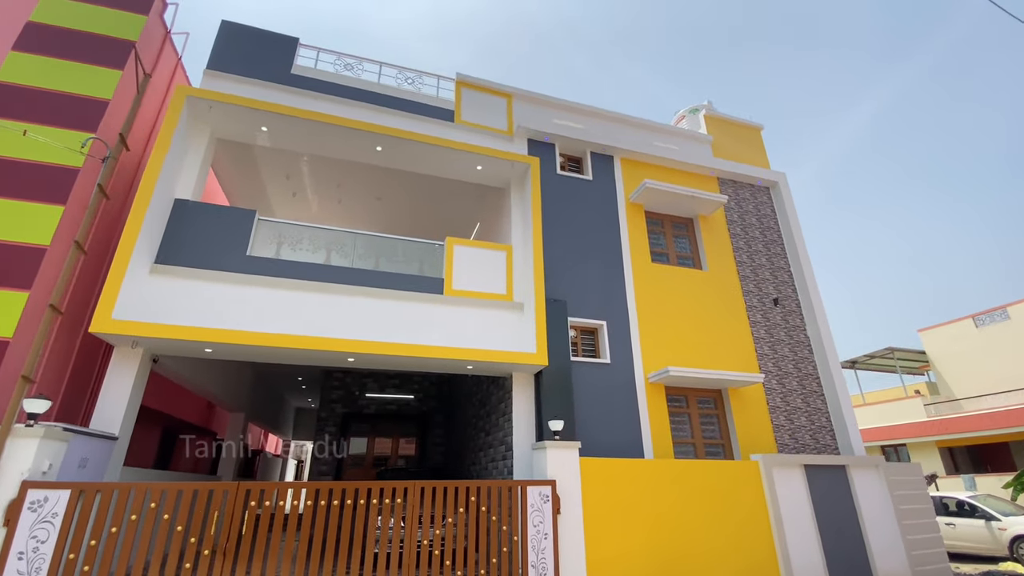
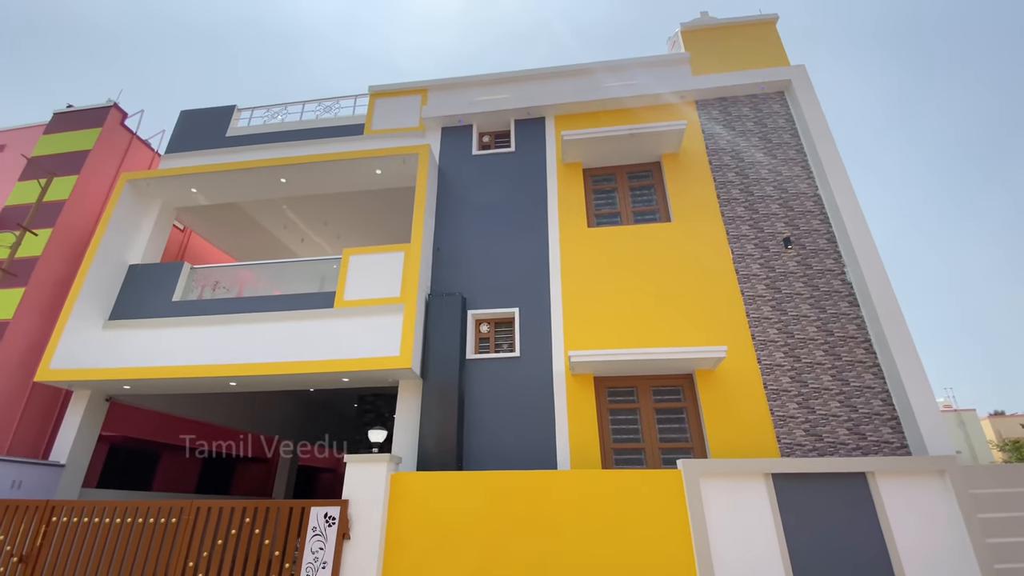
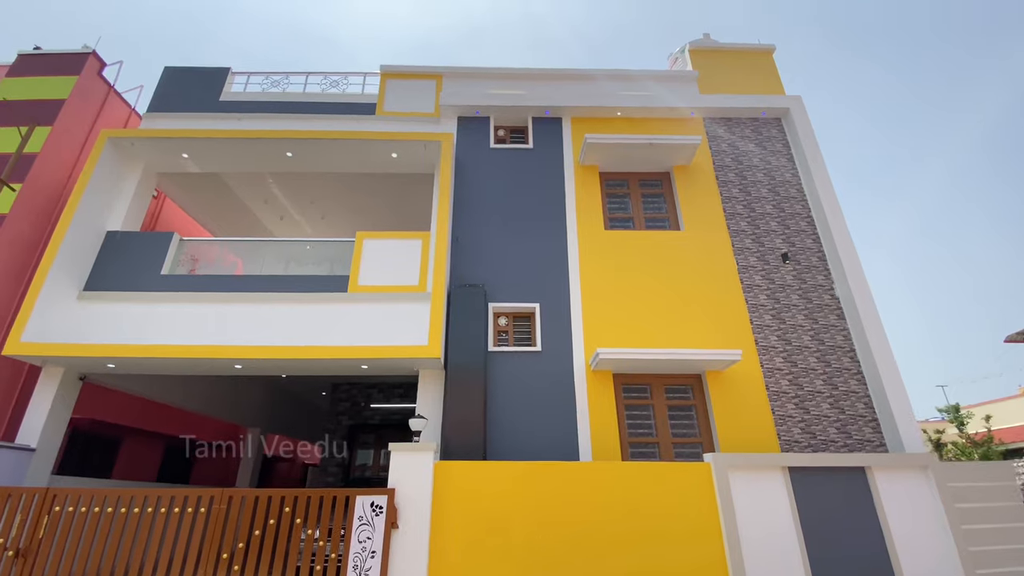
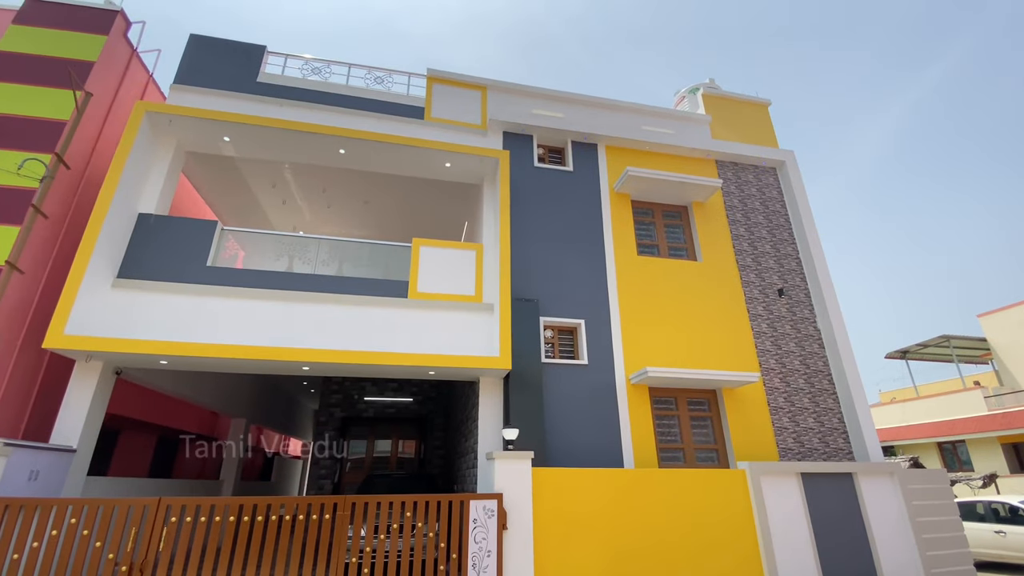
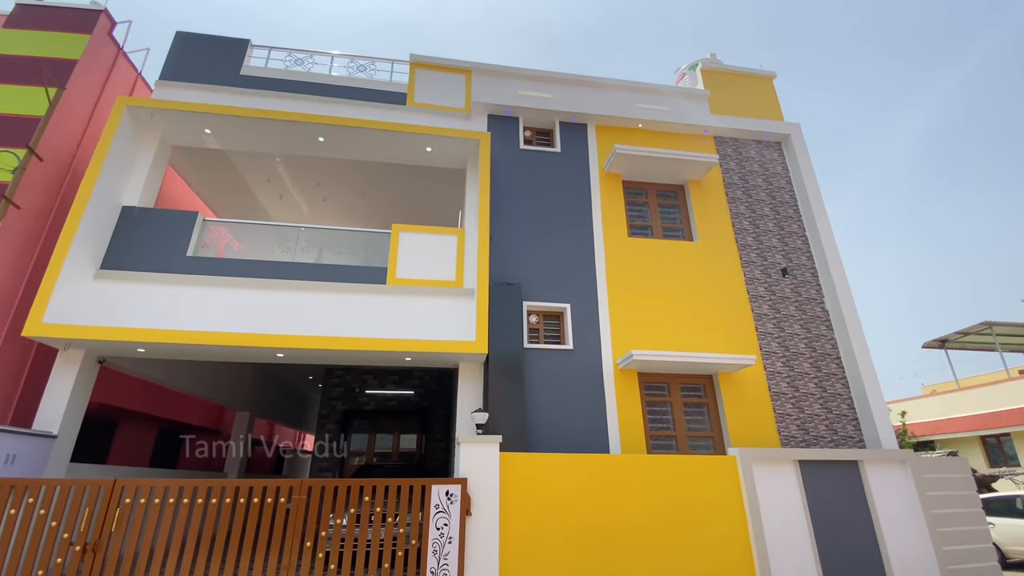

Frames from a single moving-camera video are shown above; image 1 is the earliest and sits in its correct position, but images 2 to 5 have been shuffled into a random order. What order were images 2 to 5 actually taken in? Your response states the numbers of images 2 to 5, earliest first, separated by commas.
4, 5, 3, 2
